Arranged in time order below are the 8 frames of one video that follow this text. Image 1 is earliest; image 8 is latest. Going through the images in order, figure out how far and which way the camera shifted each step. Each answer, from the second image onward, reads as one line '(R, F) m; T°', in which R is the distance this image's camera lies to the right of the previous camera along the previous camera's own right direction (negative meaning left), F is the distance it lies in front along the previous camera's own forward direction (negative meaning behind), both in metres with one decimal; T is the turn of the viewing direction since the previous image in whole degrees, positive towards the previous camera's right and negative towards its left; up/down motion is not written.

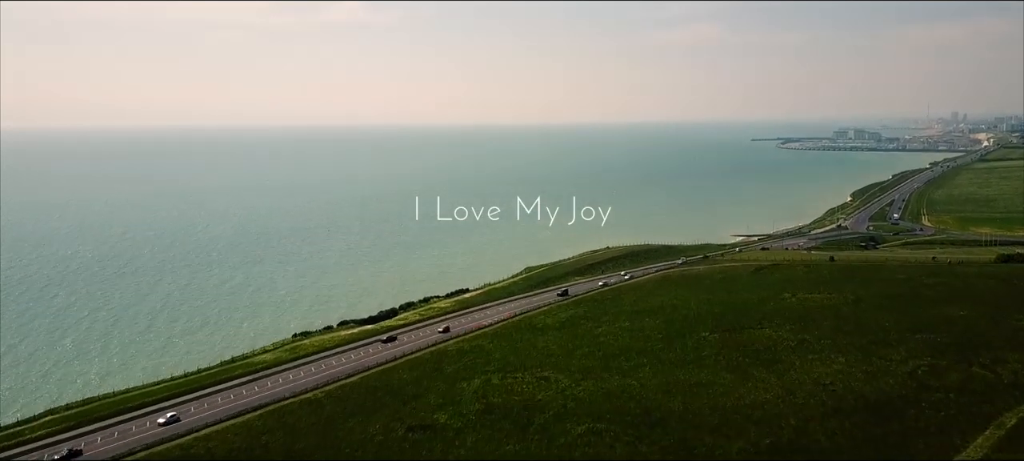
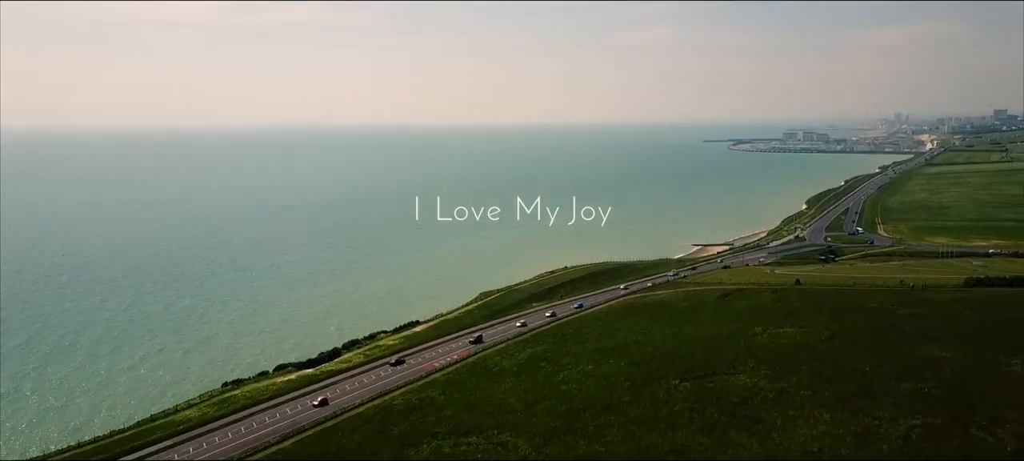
(+0.1, +2.1) m; +3°
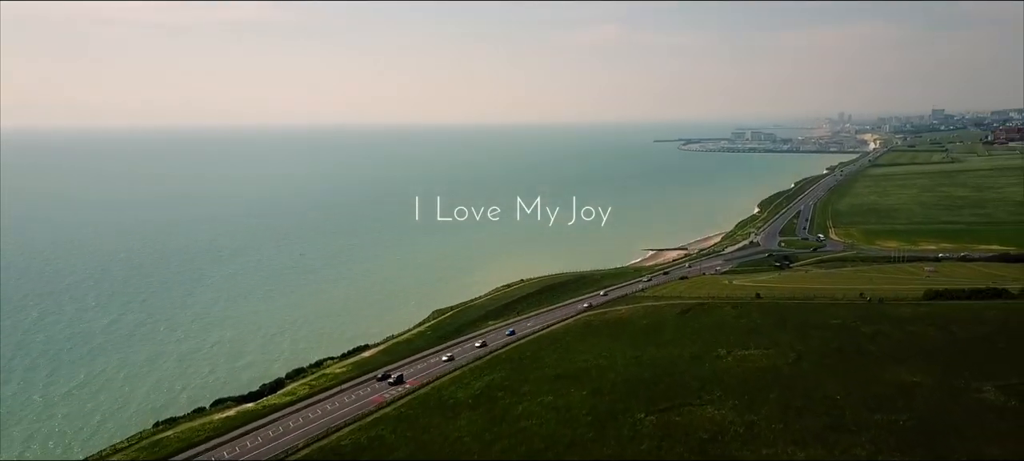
(0.0, +1.3) m; +3°
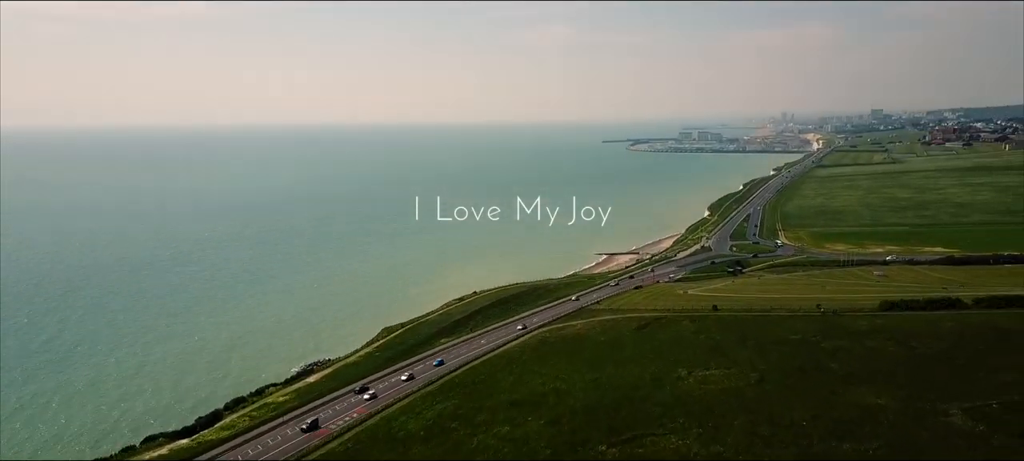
(-0.1, +1.2) m; +3°
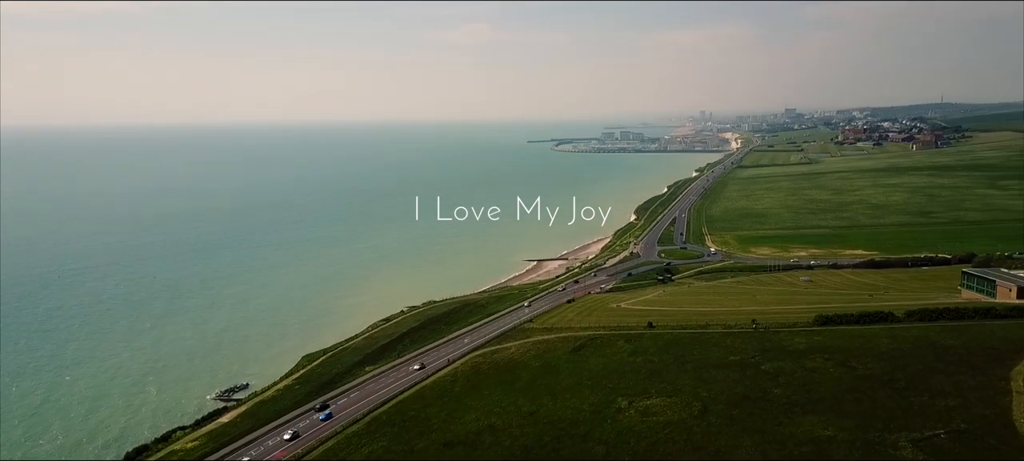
(-0.1, +1.6) m; +5°
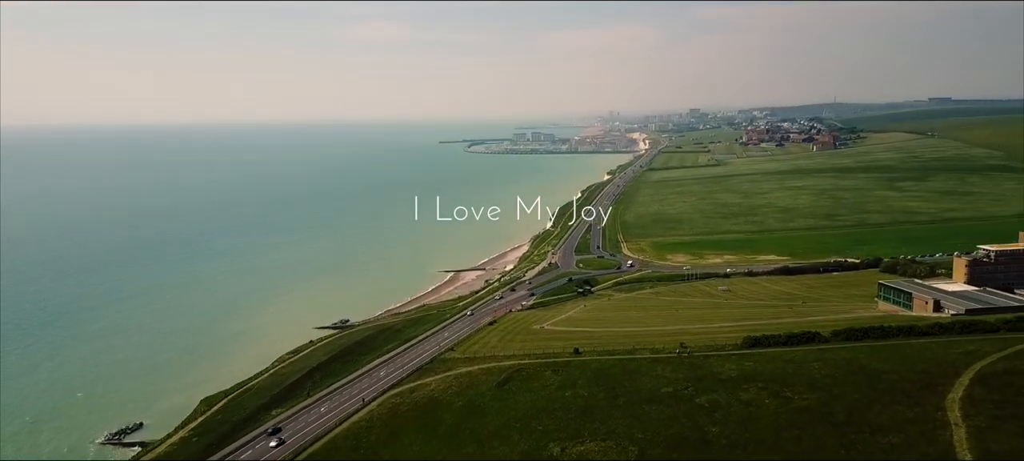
(-0.2, +1.9) m; +6°
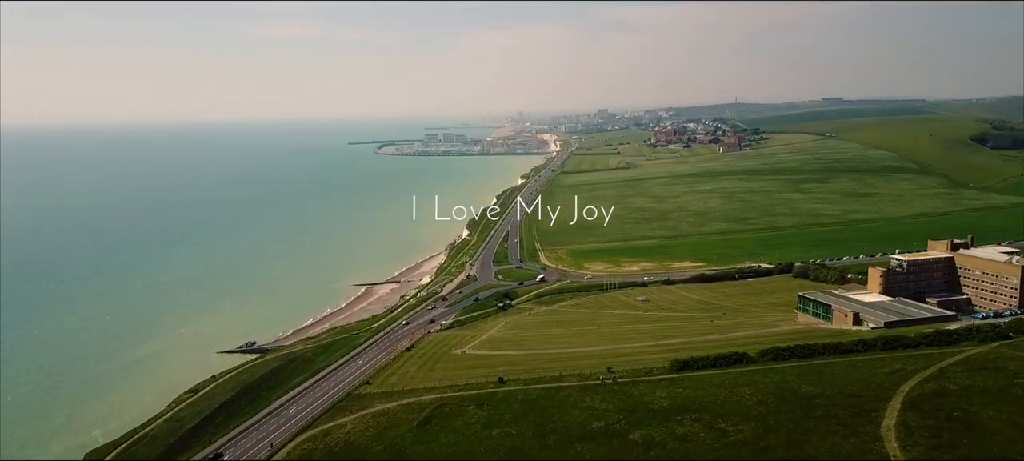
(-0.2, +1.7) m; +6°
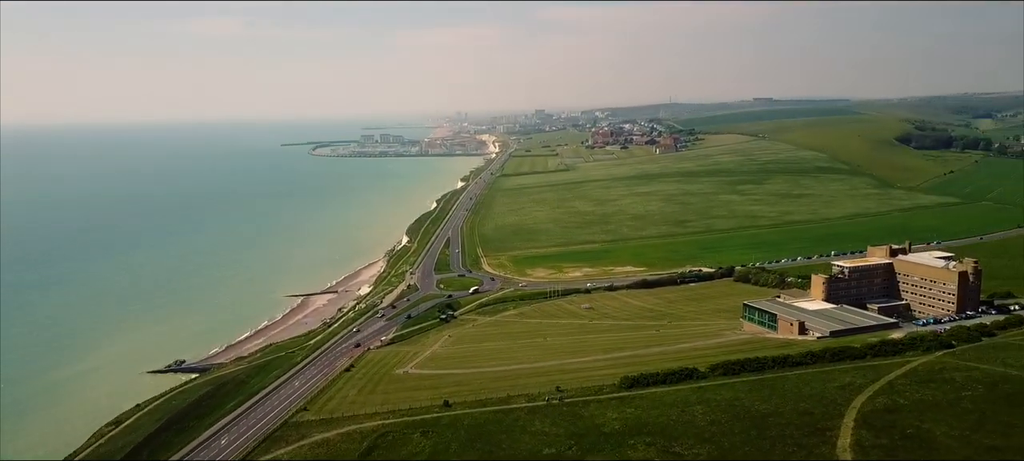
(-0.2, +1.2) m; +4°
